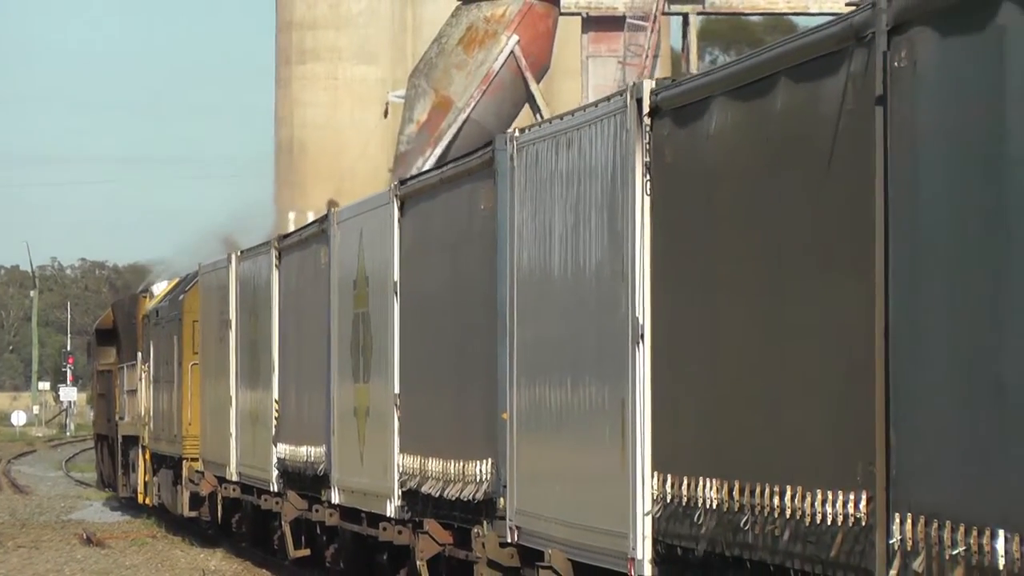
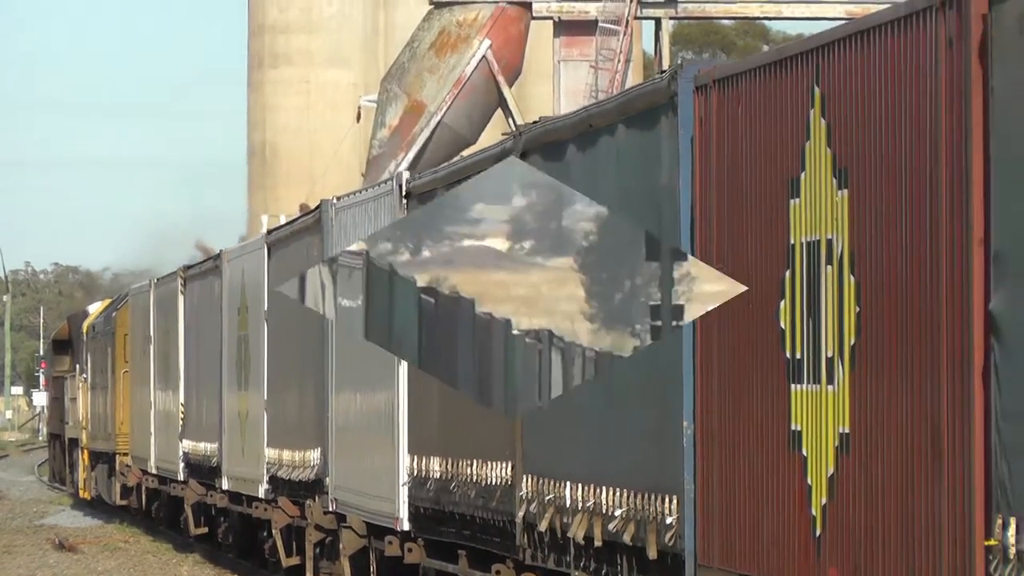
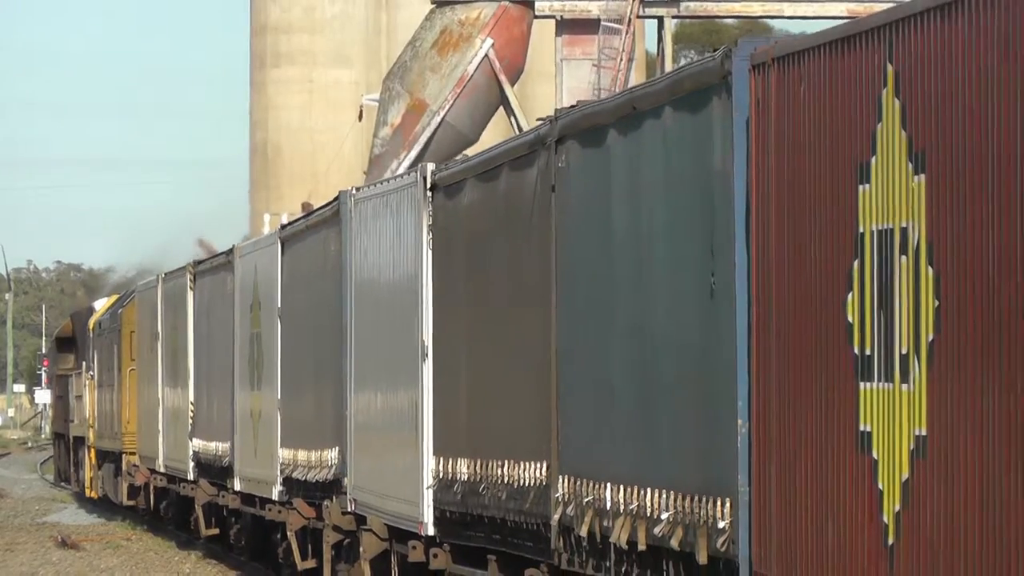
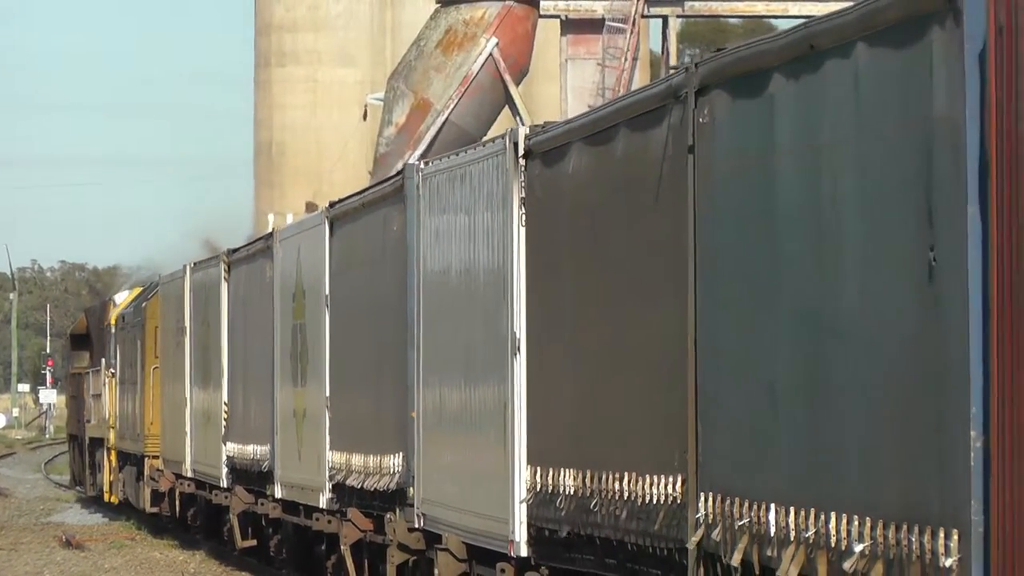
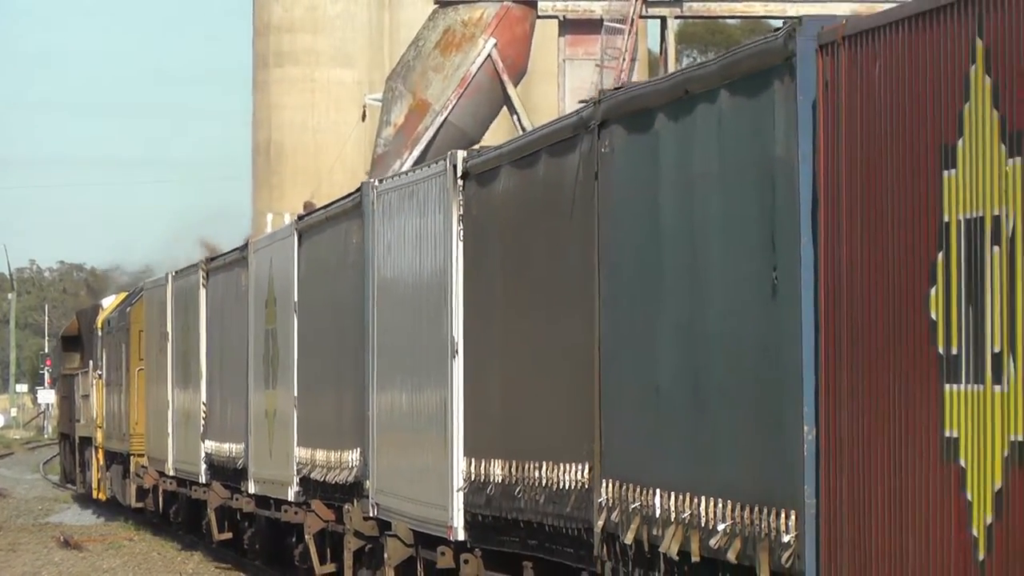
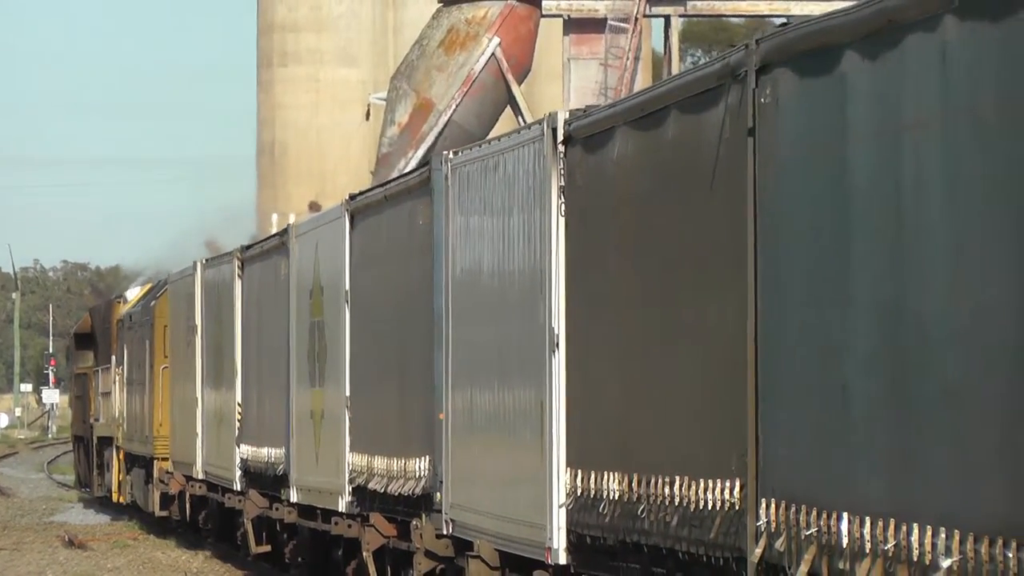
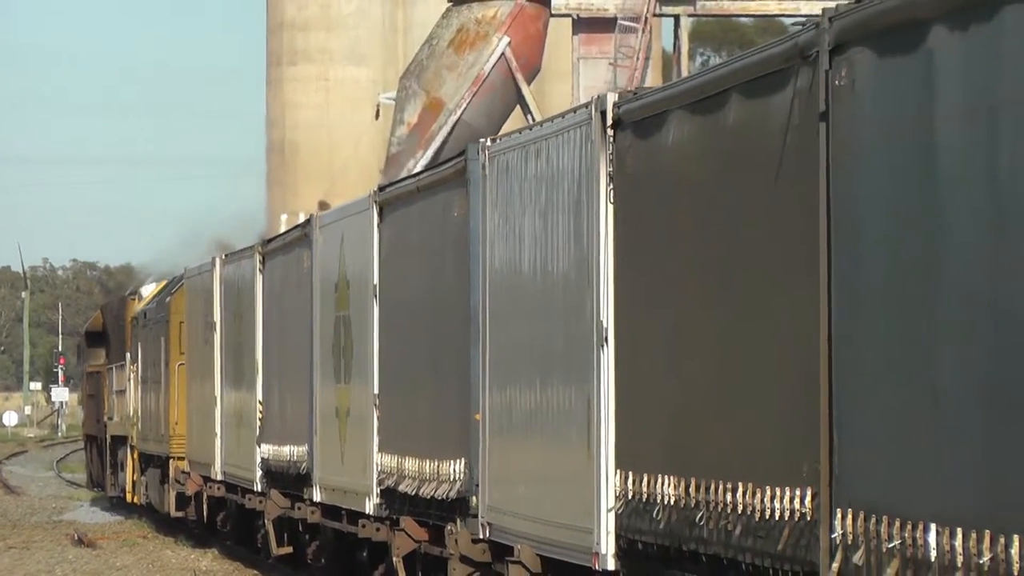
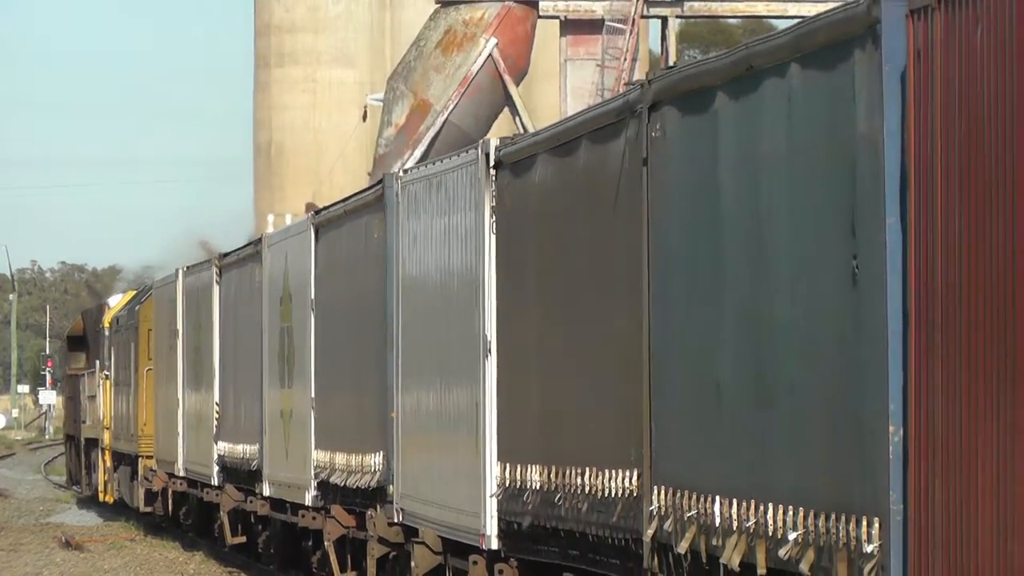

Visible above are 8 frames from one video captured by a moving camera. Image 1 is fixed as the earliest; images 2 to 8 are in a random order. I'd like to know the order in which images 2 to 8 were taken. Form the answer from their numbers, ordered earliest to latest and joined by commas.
7, 6, 4, 8, 5, 3, 2
